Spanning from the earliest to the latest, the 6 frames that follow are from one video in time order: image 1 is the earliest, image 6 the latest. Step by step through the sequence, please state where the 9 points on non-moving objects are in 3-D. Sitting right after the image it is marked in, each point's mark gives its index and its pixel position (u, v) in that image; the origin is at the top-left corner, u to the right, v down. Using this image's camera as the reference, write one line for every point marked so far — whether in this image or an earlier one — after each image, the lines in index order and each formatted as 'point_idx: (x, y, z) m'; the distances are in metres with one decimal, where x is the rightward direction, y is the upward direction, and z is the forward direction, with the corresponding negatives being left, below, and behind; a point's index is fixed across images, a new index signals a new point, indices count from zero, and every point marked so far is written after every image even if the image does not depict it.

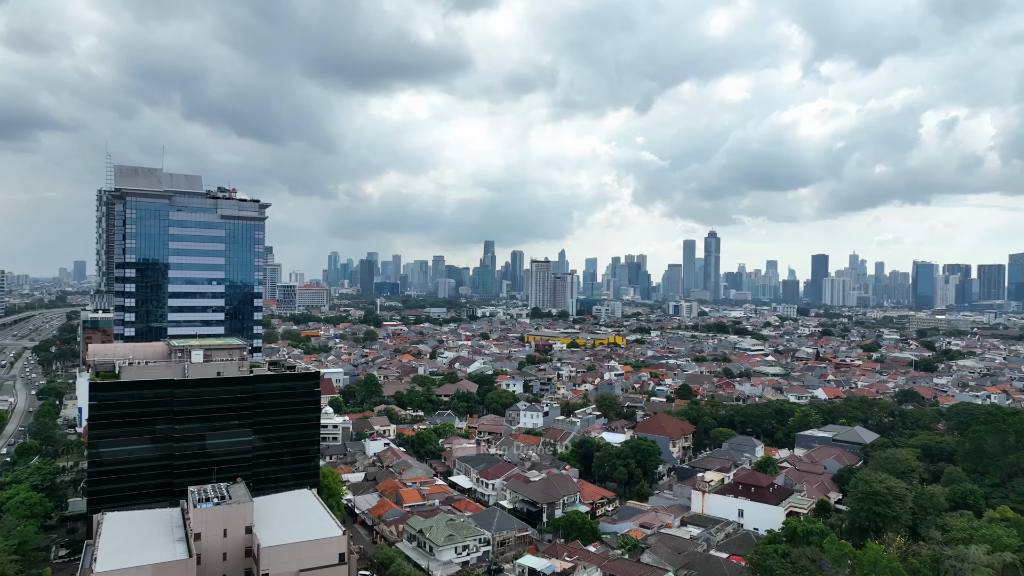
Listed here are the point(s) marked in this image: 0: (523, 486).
0: (+0.3, -6.2, +19.0) m
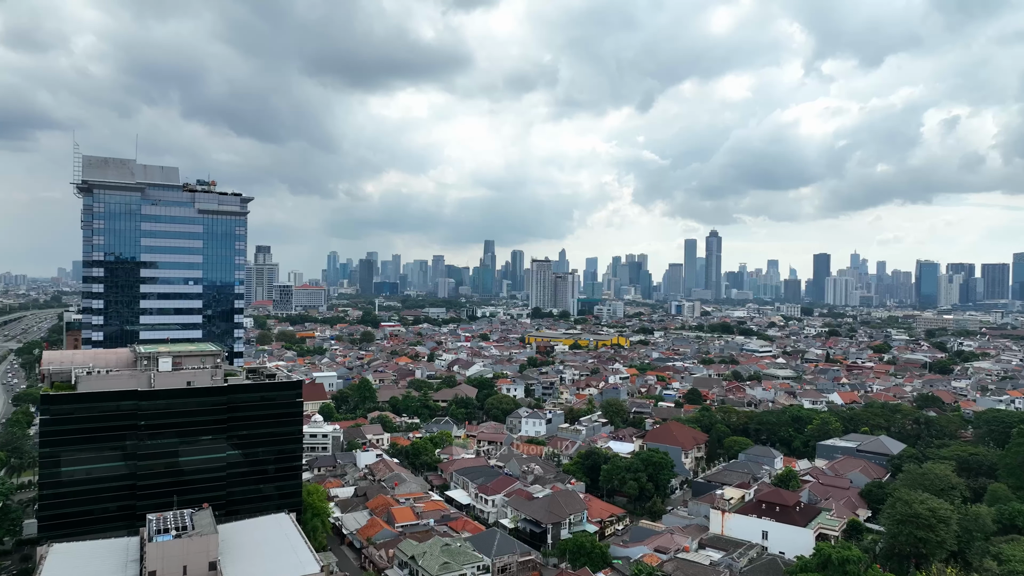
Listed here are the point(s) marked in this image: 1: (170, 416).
0: (+0.4, -6.2, +17.5) m
1: (-7.8, -2.9, +14.0) m
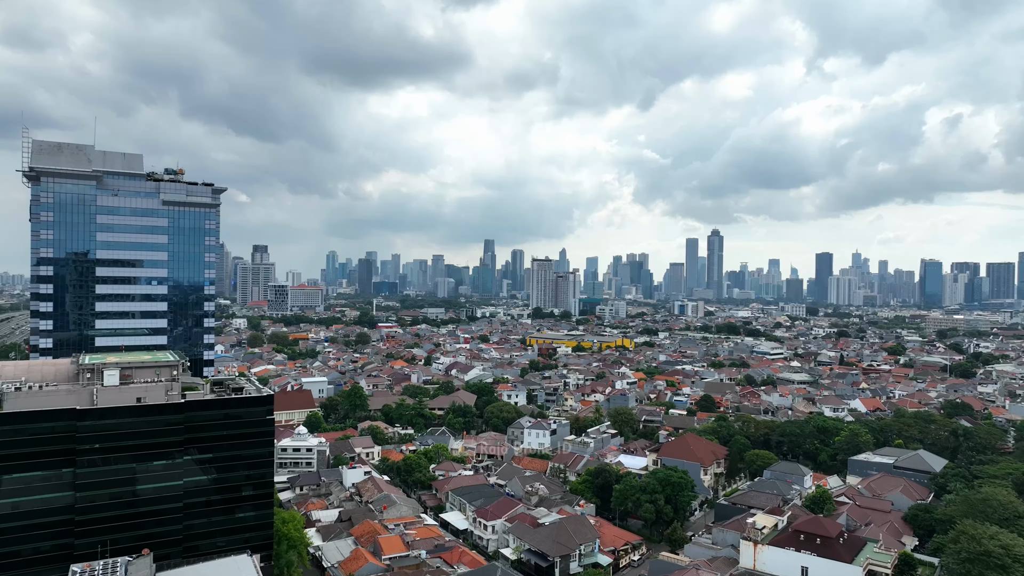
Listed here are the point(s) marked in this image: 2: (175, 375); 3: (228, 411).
0: (+0.4, -6.2, +15.5) m
1: (-7.8, -3.0, +12.0) m
2: (-7.2, -1.9, +13.1) m
3: (-6.1, -2.7, +13.3) m
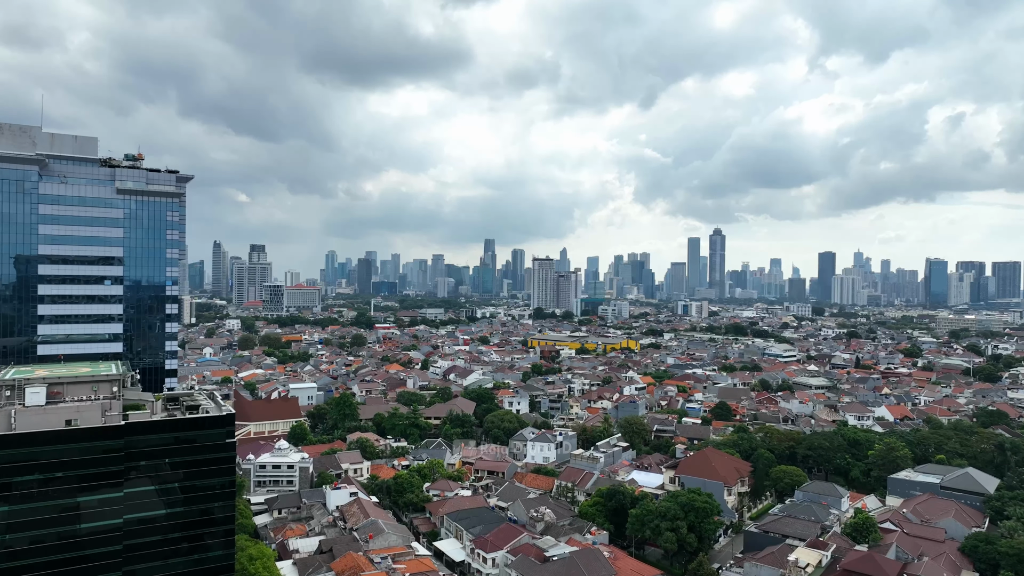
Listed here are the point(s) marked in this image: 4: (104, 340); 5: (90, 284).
0: (+0.5, -6.2, +13.5) m
1: (-7.7, -3.0, +10.0) m
2: (-7.1, -1.9, +11.1) m
3: (-6.1, -2.7, +11.3) m
4: (-12.2, -1.5, +18.4) m
5: (-12.4, +0.1, +18.3) m
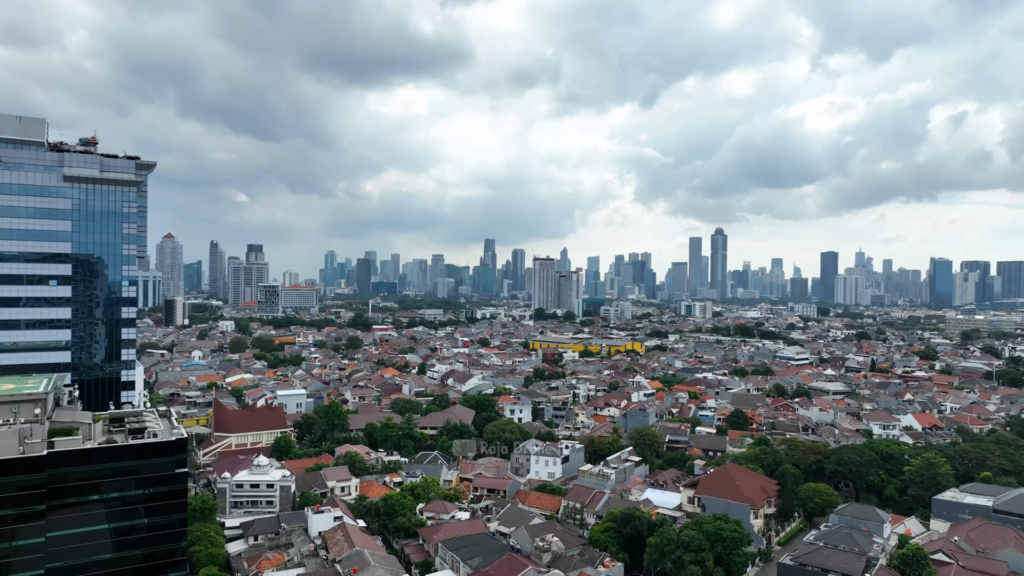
0: (+0.6, -6.2, +11.7) m
1: (-7.7, -3.0, +8.2) m
2: (-7.1, -1.9, +9.3) m
3: (-6.0, -2.7, +9.5) m
4: (-12.2, -1.6, +16.6) m
5: (-12.3, +0.1, +16.5) m
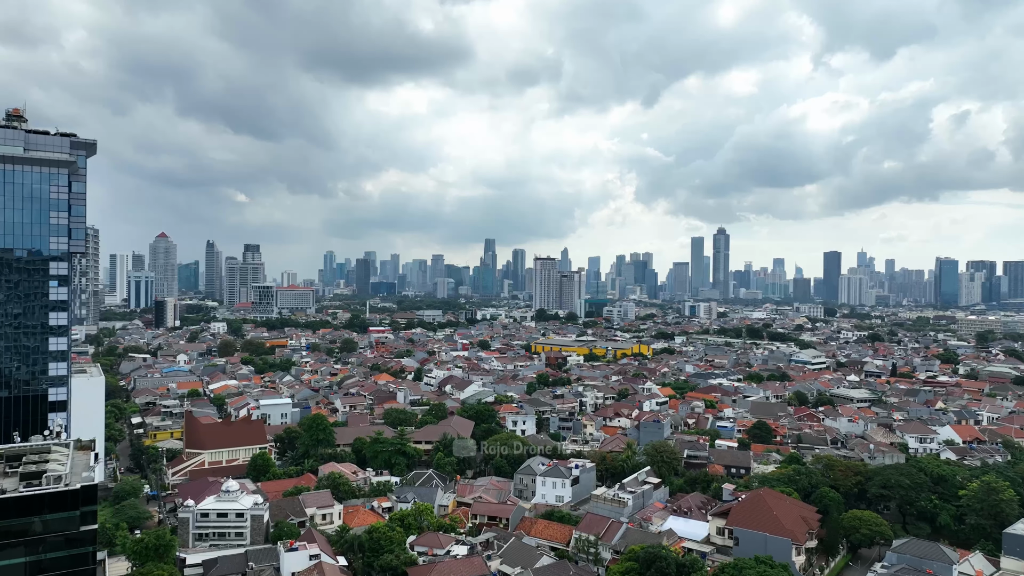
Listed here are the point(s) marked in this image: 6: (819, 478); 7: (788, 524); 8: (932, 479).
0: (+0.7, -6.2, +9.5) m
1: (-7.6, -3.0, +6.0) m
2: (-7.0, -1.9, +7.1) m
3: (-5.9, -2.7, +7.3) m
4: (-12.1, -1.6, +14.4) m
5: (-12.2, +0.1, +14.3) m
6: (+9.0, -5.6, +18.0) m
7: (+6.6, -5.6, +14.6) m
8: (+12.1, -5.5, +17.6) m
